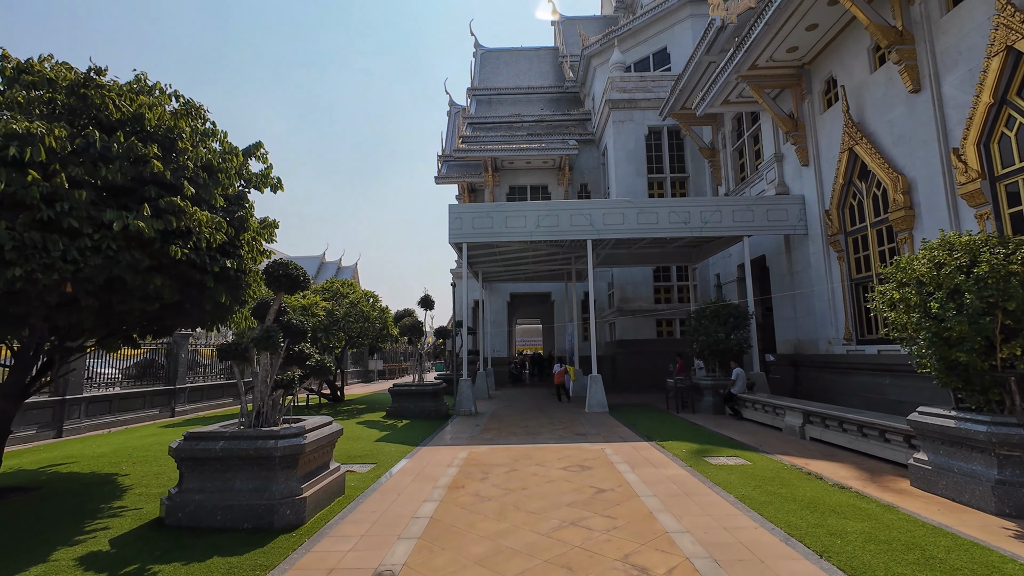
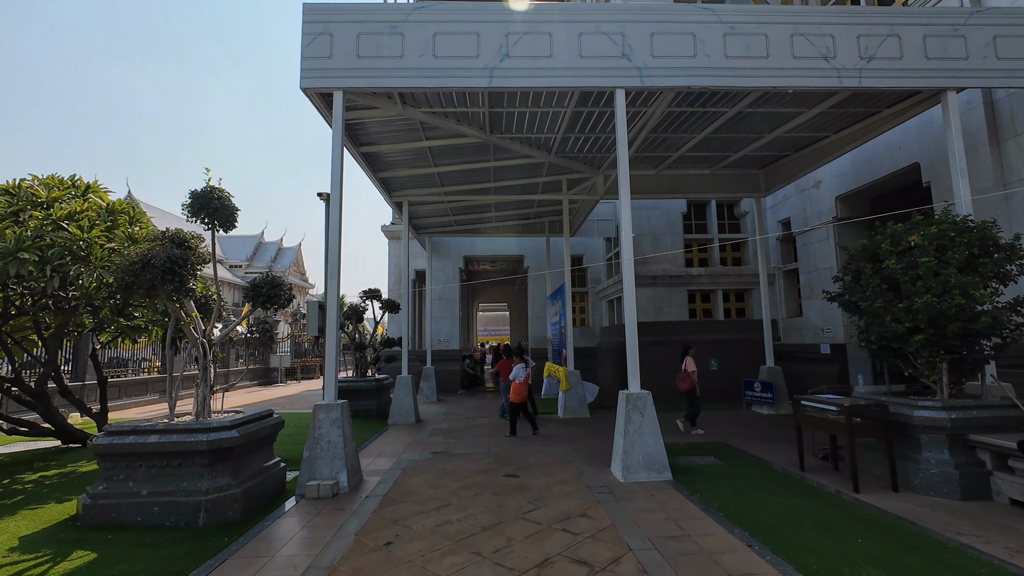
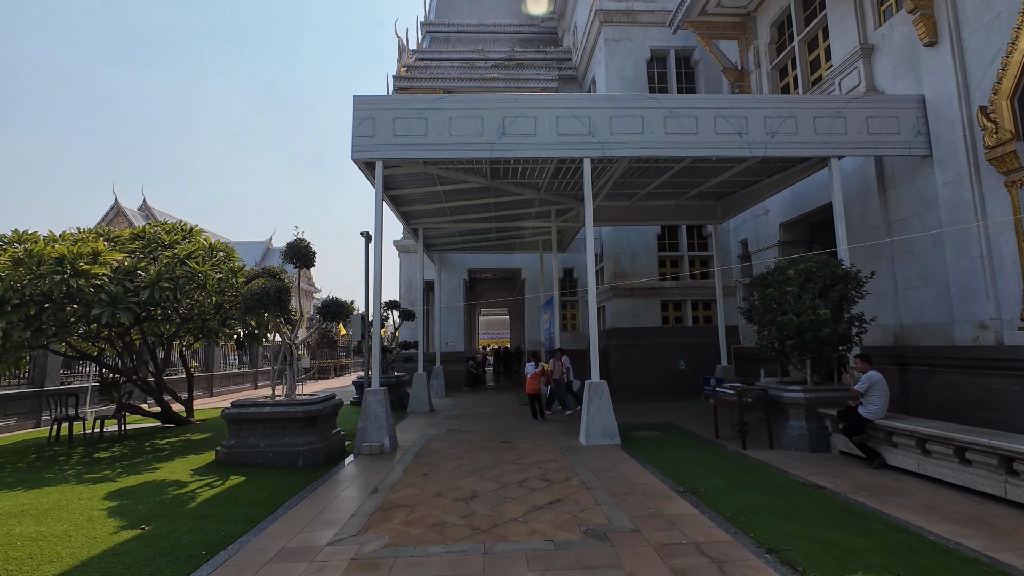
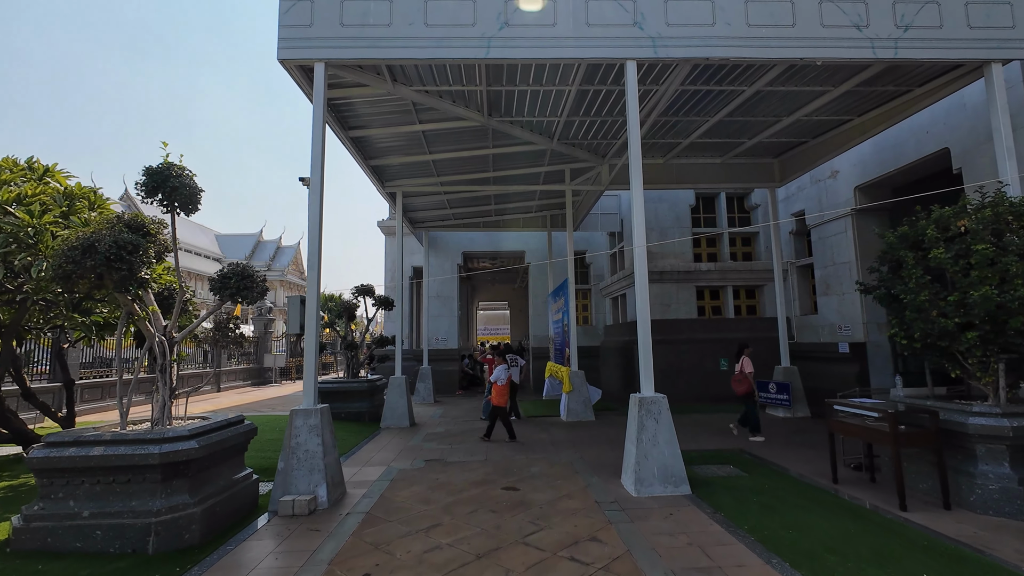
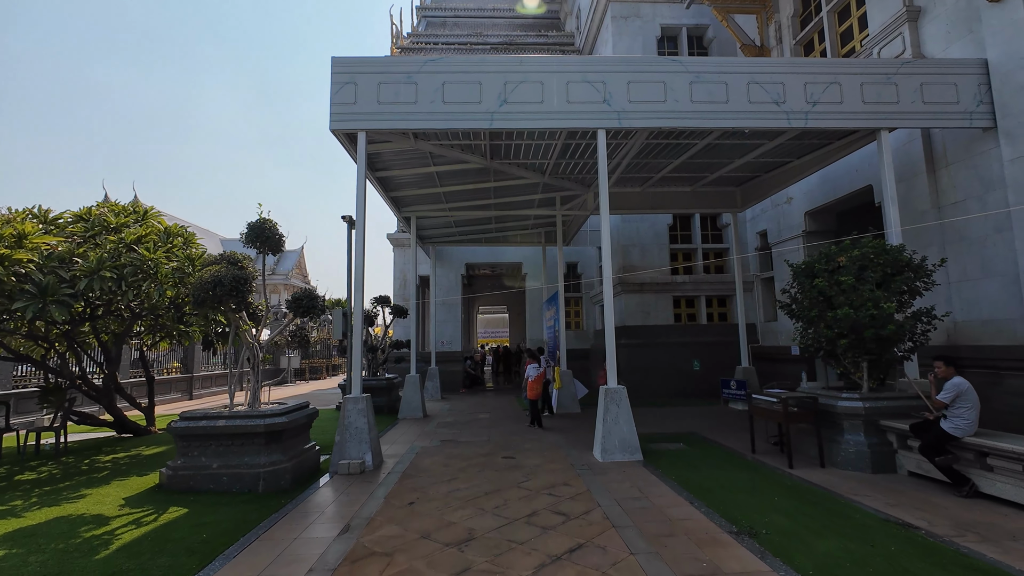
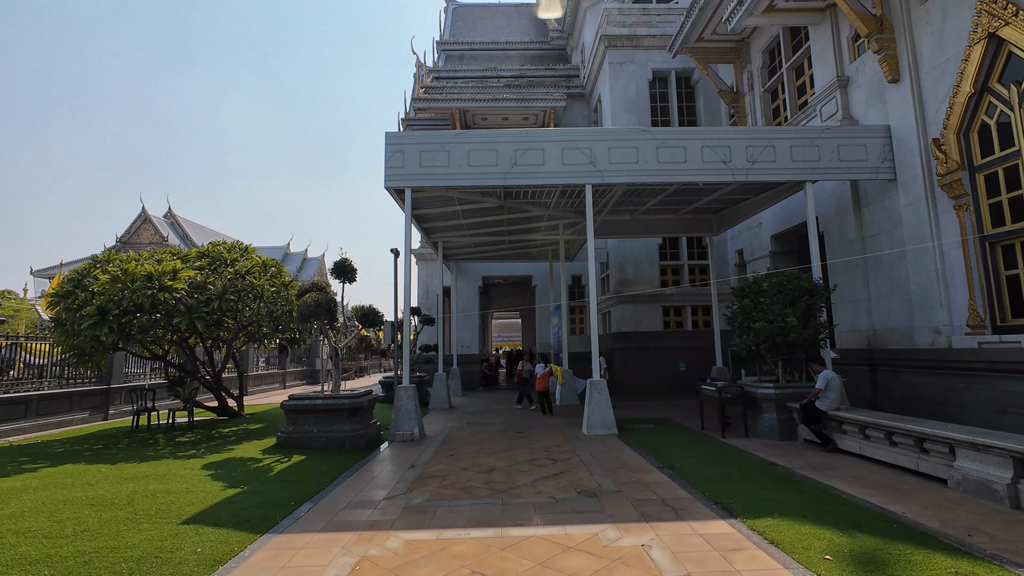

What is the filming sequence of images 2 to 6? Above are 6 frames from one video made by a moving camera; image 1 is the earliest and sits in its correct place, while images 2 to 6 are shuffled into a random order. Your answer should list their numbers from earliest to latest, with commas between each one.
6, 3, 5, 2, 4
